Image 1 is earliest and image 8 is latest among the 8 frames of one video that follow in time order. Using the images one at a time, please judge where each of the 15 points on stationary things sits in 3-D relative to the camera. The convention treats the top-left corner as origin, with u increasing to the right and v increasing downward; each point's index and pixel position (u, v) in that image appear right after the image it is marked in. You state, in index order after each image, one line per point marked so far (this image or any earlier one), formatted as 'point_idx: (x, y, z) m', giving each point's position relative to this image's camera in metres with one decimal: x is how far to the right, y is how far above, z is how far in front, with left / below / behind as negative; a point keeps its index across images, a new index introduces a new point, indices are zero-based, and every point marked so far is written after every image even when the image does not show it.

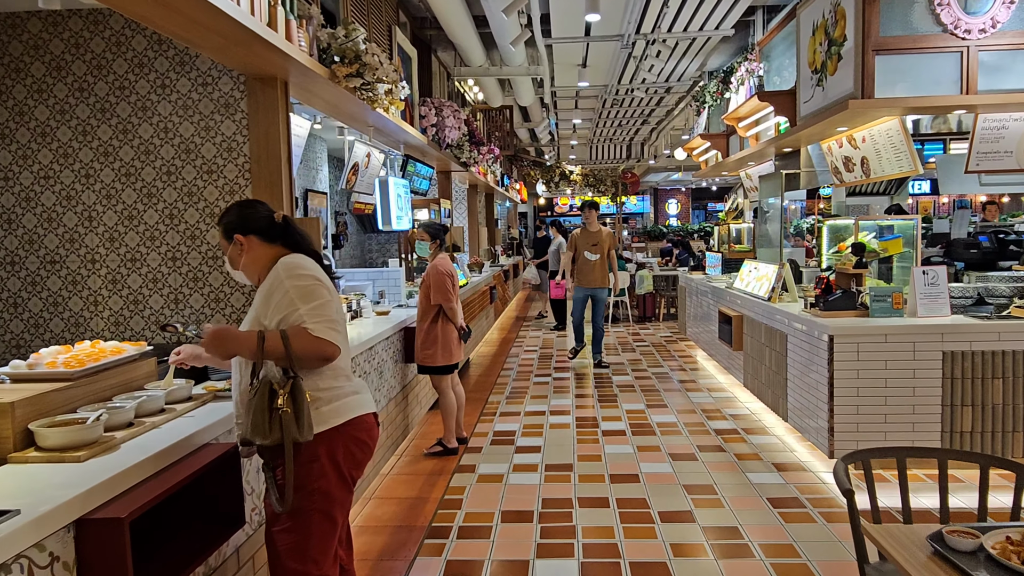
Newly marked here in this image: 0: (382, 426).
0: (-0.7, -0.8, +4.3) m
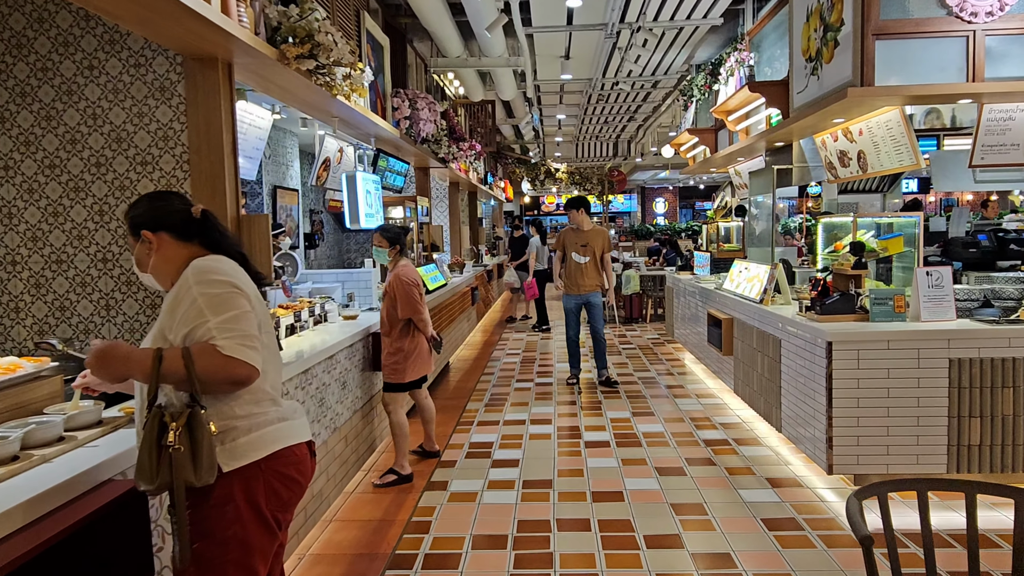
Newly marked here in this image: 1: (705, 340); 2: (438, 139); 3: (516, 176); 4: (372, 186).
0: (-0.9, -0.8, +3.9) m
1: (+1.8, -0.5, +7.0) m
2: (-0.7, +1.5, +7.3) m
3: (+0.1, +2.7, +17.6) m
4: (-1.0, +0.7, +5.3) m
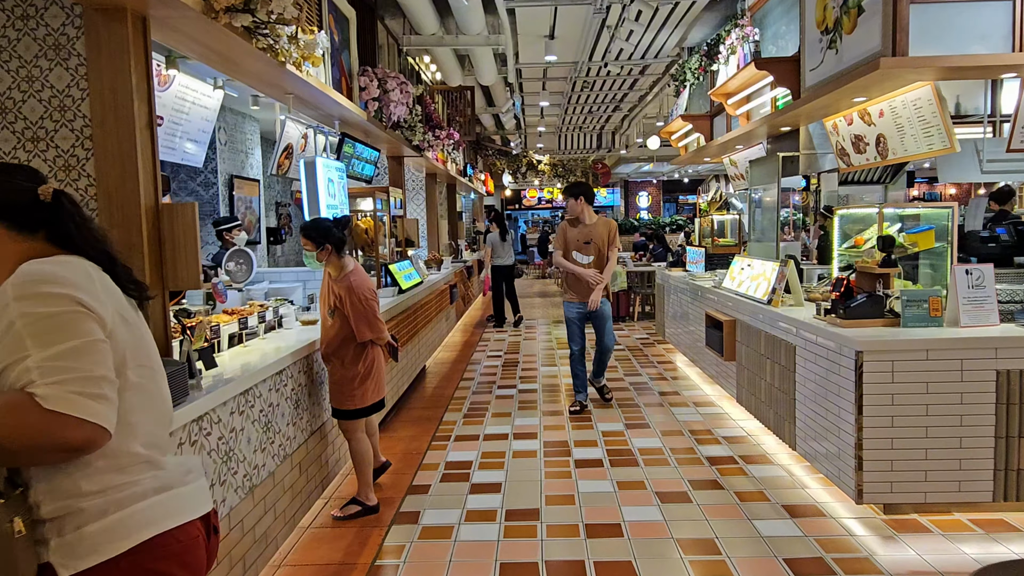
0: (-1.0, -0.8, +3.4) m
1: (+1.7, -0.5, +6.5) m
2: (-0.9, +1.5, +6.8) m
3: (-0.3, +2.8, +17.0) m
4: (-1.1, +0.7, +4.7) m
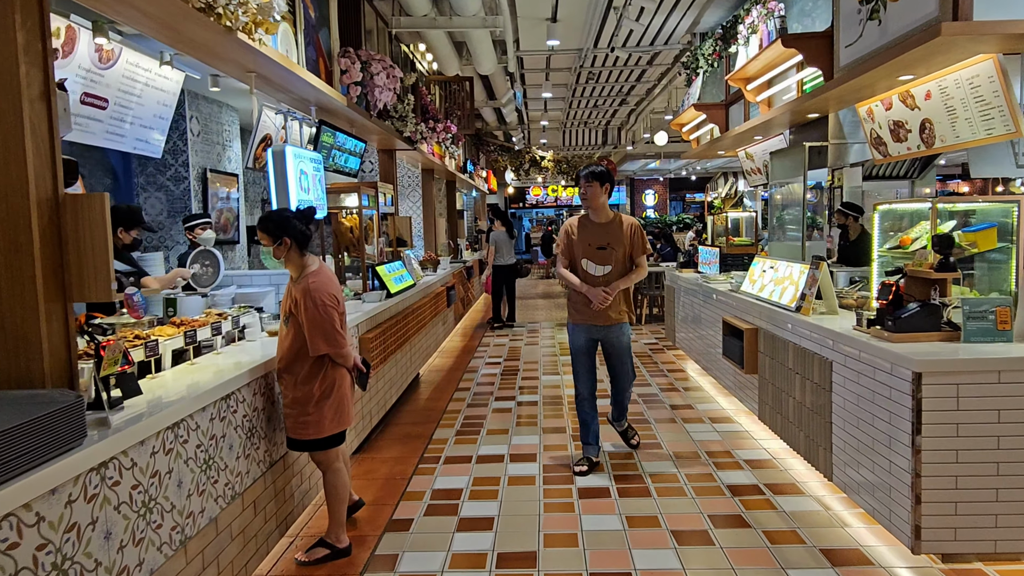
0: (-1.0, -0.9, +2.9) m
1: (+1.7, -0.5, +6.0) m
2: (-0.9, +1.5, +6.3) m
3: (-0.3, +2.8, +16.5) m
4: (-1.2, +0.7, +4.2) m
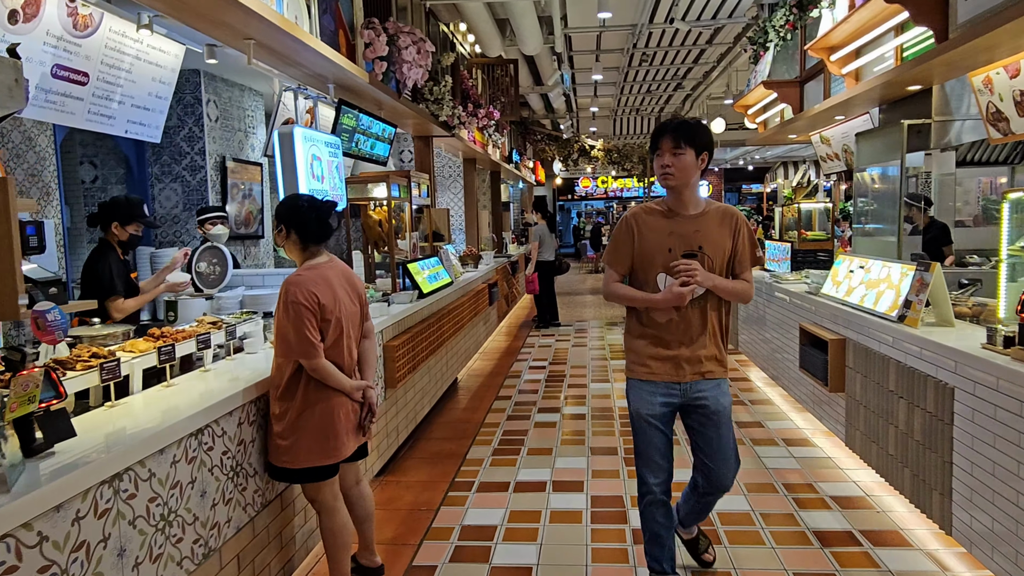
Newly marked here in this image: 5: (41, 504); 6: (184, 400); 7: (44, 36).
0: (-0.9, -0.9, +2.4) m
1: (+2.0, -0.5, +5.3) m
2: (-0.6, +1.5, +5.7) m
3: (+0.8, +2.9, +15.9) m
4: (-0.9, +0.7, +3.7) m
5: (-1.0, -0.4, +1.5) m
6: (-1.1, -0.4, +2.4) m
7: (-1.7, +0.9, +2.7) m
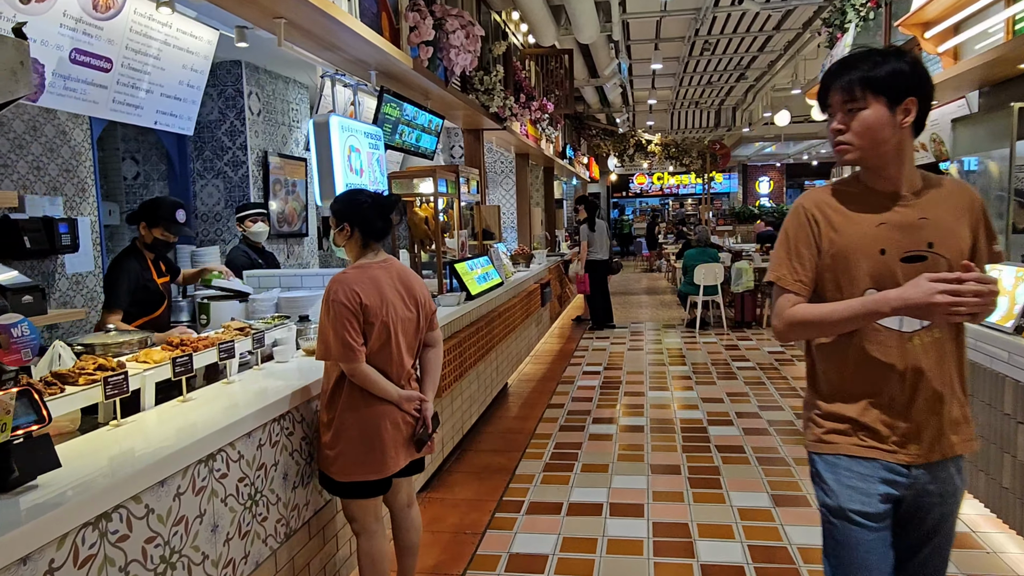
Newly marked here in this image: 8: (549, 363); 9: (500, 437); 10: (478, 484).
0: (-0.7, -0.9, +2.1) m
1: (+2.3, -0.5, +4.8) m
2: (-0.2, +1.5, +5.4) m
3: (+1.9, +2.9, +15.5) m
4: (-0.7, +0.7, +3.5) m
5: (-0.9, -0.5, +1.3) m
6: (-0.9, -0.4, +2.1) m
7: (-1.5, +0.9, +2.5) m
8: (+0.3, -0.7, +7.1) m
9: (-0.1, -1.0, +4.7) m
10: (-0.2, -1.0, +3.8) m
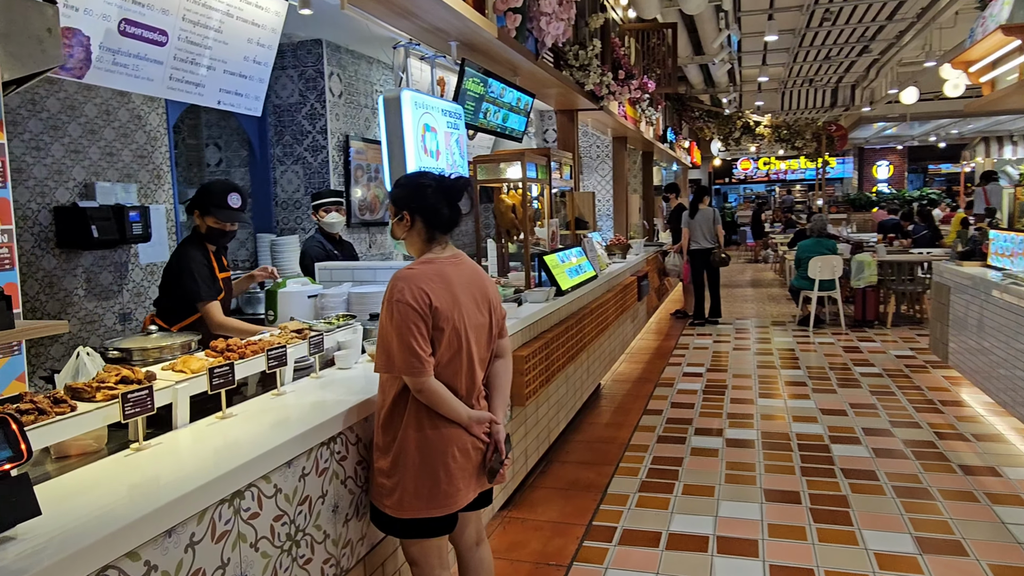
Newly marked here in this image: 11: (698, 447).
0: (-0.5, -0.9, +1.8) m
1: (+2.9, -0.5, +4.1) m
2: (+0.5, +1.5, +5.0) m
3: (+3.9, +3.1, +14.6) m
4: (-0.3, +0.7, +3.1) m
5: (-0.8, -0.5, +1.0) m
6: (-0.7, -0.4, +1.8) m
7: (-1.2, +0.9, +2.2) m
8: (+1.2, -0.7, +6.6) m
9: (+0.5, -0.9, +4.3) m
10: (+0.2, -1.0, +3.5) m
11: (+1.1, -0.9, +4.2) m
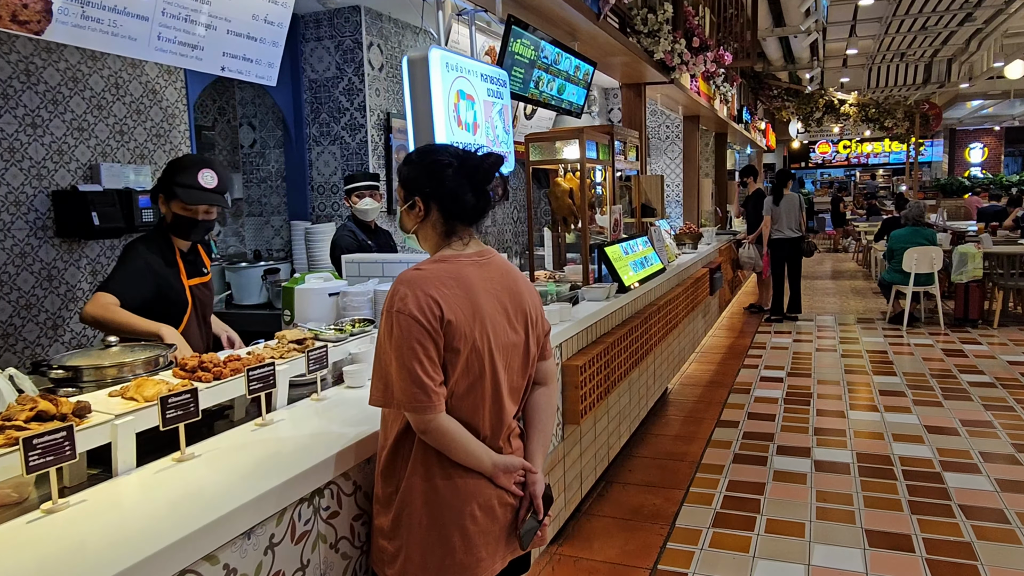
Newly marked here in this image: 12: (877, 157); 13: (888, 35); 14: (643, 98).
0: (-0.4, -0.9, +1.4) m
1: (+3.1, -0.5, +3.4) m
2: (+0.9, +1.6, +4.4) m
3: (+5.1, +3.3, +13.7) m
4: (-0.1, +0.7, +2.6) m
5: (-0.8, -0.5, +0.6) m
6: (-0.6, -0.4, +1.4) m
7: (-1.1, +0.9, +1.8) m
8: (+1.7, -0.6, +6.0) m
9: (+0.7, -0.9, +3.7) m
10: (+0.5, -1.0, +3.0) m
11: (+1.3, -0.9, +3.6) m
12: (+9.8, +3.5, +19.6) m
13: (+5.1, +3.5, +10.0) m
14: (+0.9, +1.4, +5.3) m
